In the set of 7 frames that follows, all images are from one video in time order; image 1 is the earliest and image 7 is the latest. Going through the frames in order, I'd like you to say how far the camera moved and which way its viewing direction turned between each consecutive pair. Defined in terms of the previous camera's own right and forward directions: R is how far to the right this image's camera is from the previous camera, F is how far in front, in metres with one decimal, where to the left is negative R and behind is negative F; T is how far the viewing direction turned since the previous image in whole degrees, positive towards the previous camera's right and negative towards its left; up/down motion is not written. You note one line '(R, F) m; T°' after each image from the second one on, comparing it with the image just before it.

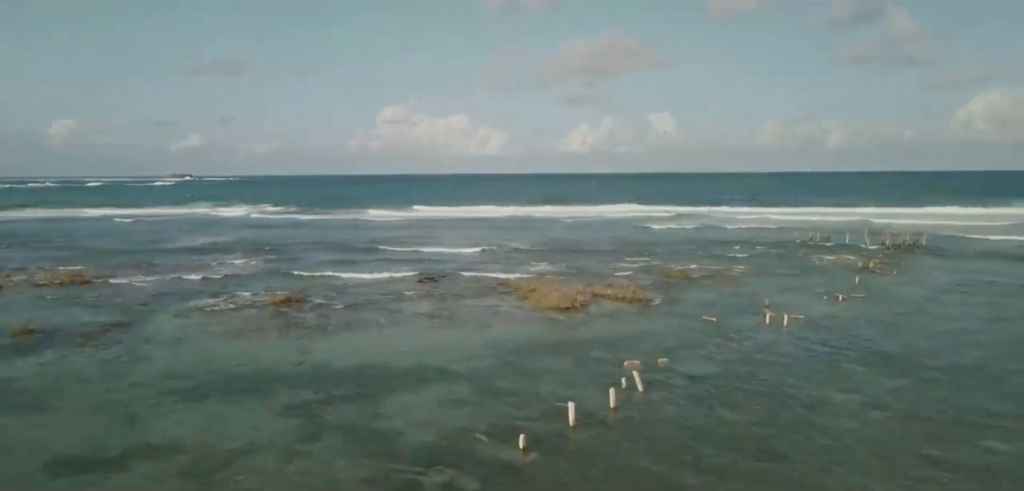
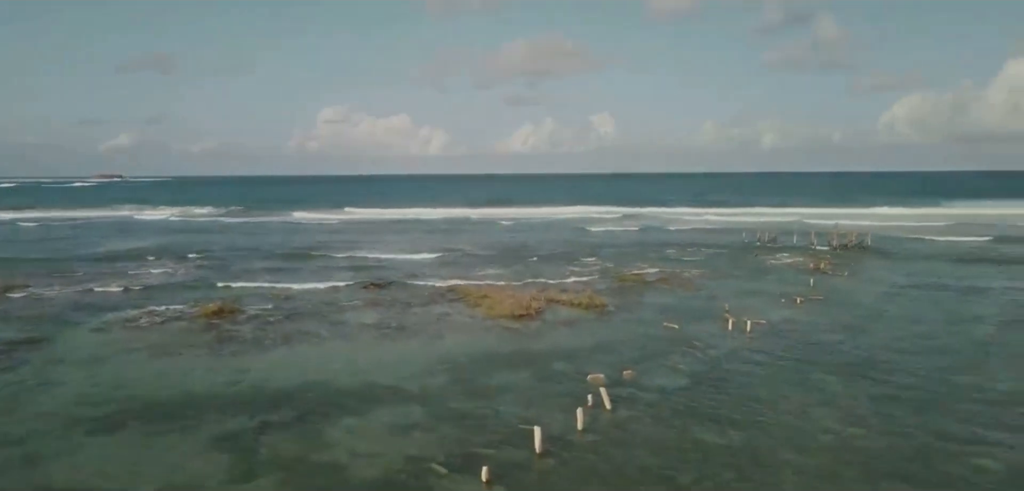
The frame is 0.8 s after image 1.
(-0.3, +1.1) m; +4°
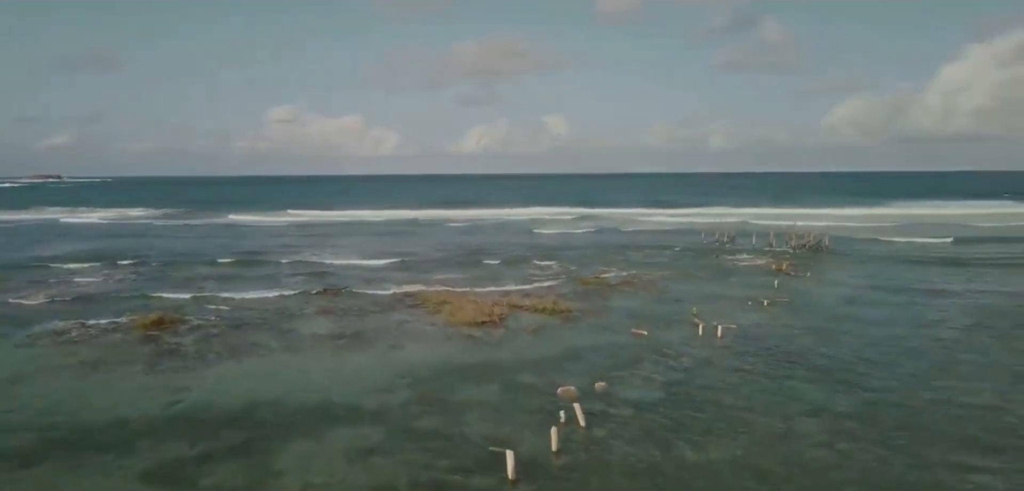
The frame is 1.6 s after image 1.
(-0.2, +1.0) m; +3°
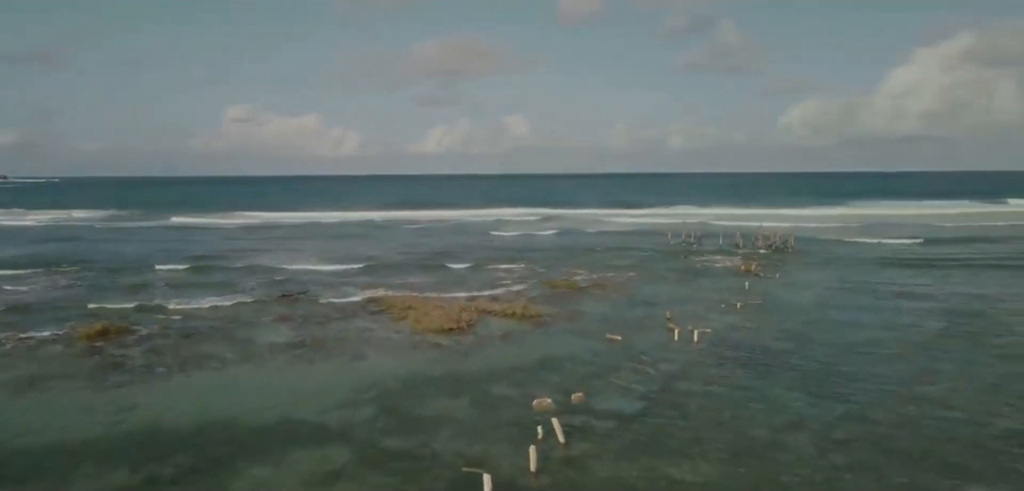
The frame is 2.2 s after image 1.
(-0.2, +0.8) m; +3°
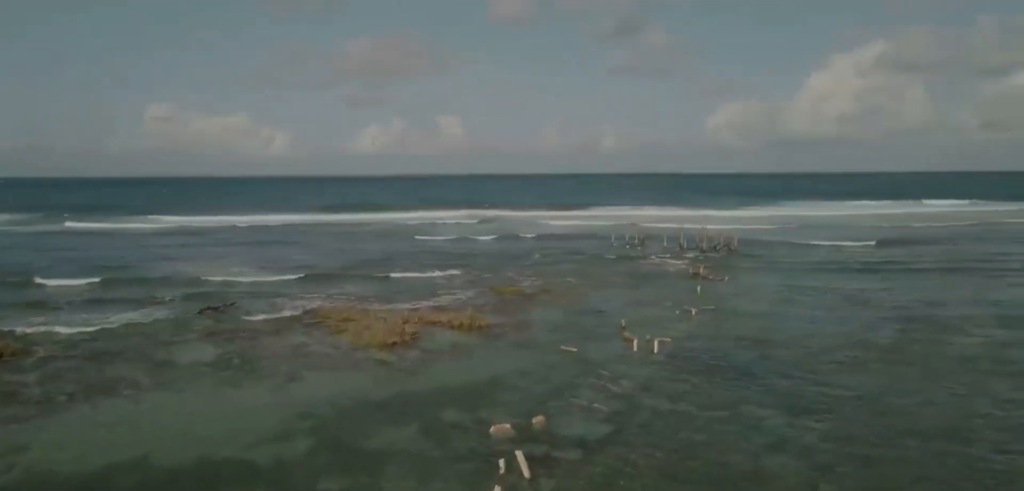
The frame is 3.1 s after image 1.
(-0.3, +1.3) m; +5°
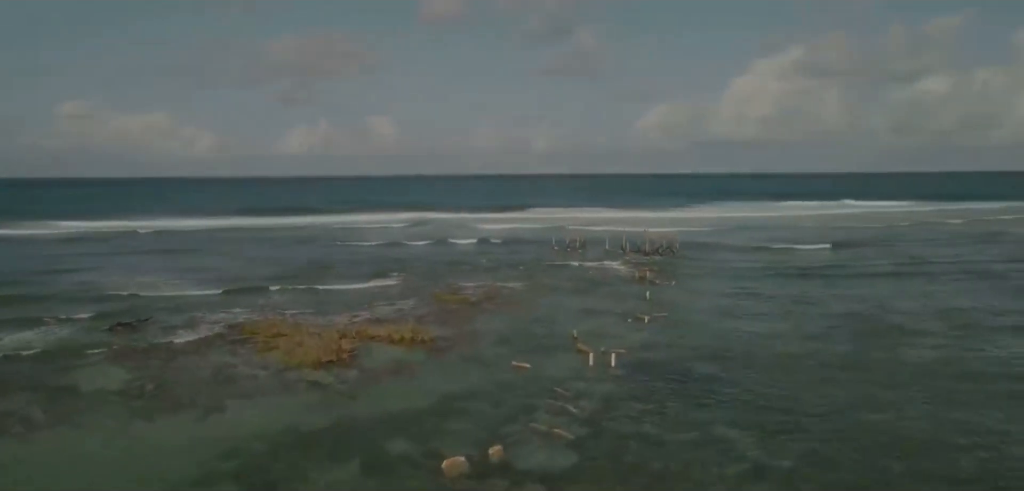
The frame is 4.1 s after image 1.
(-0.3, +1.3) m; +5°
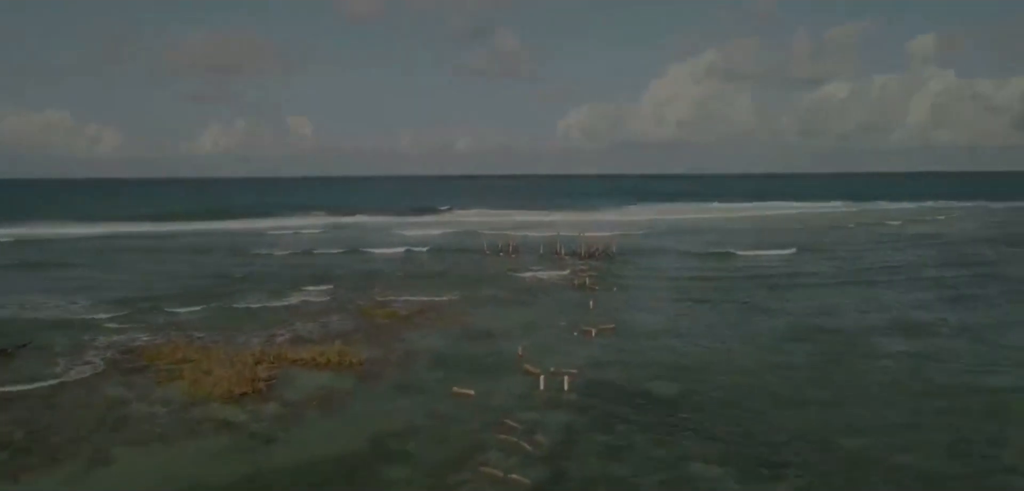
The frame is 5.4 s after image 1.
(-0.3, +1.8) m; +6°
